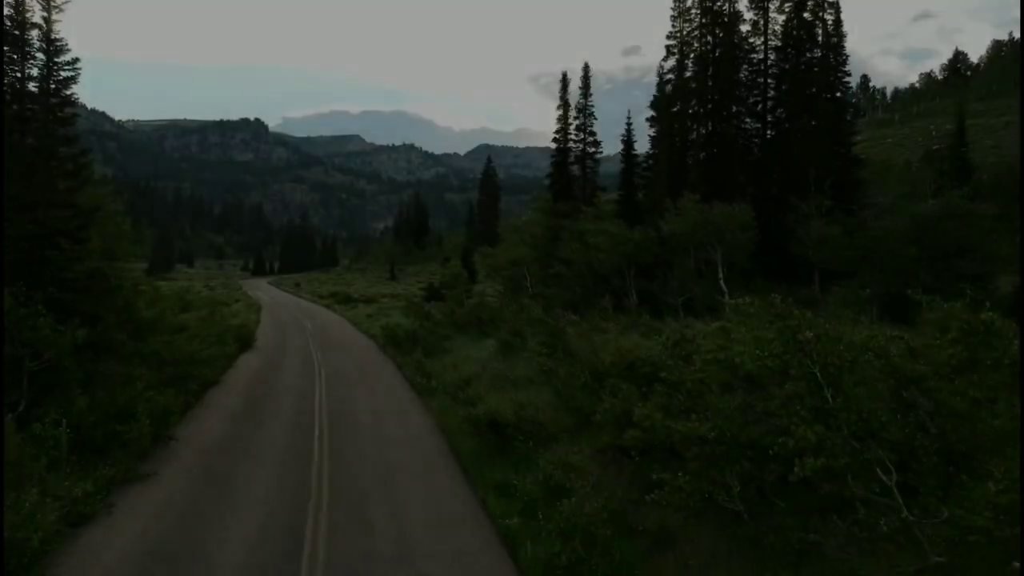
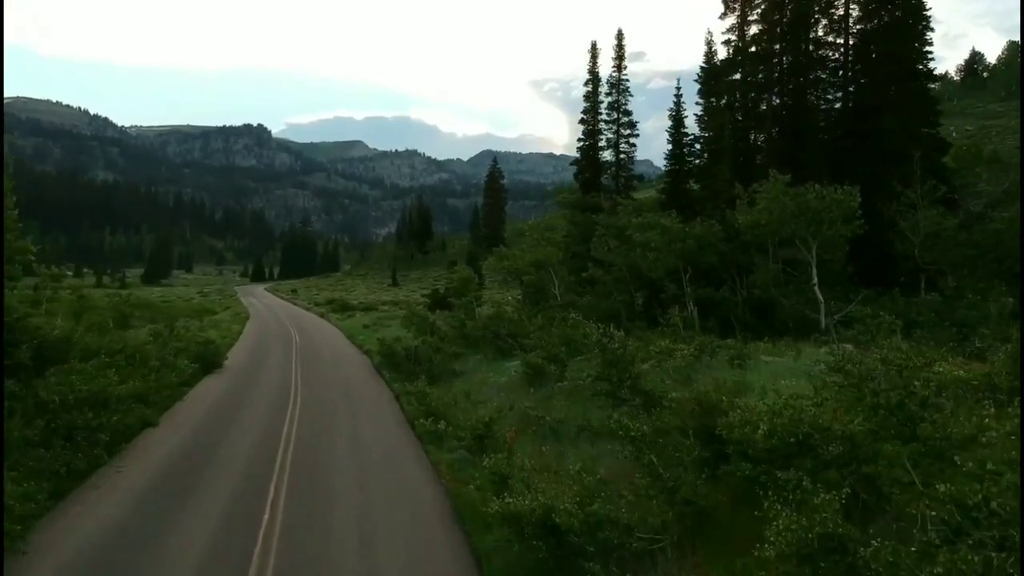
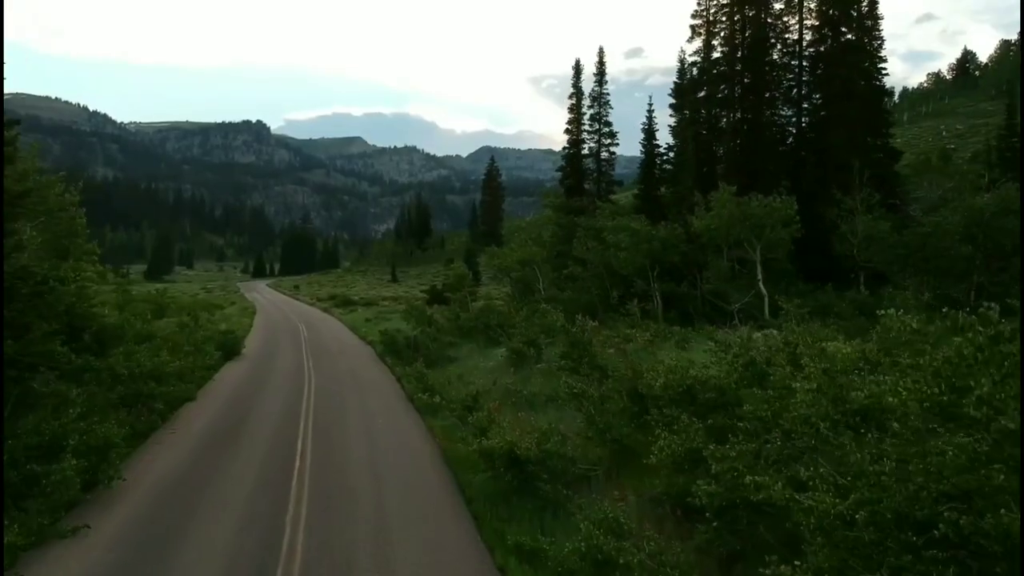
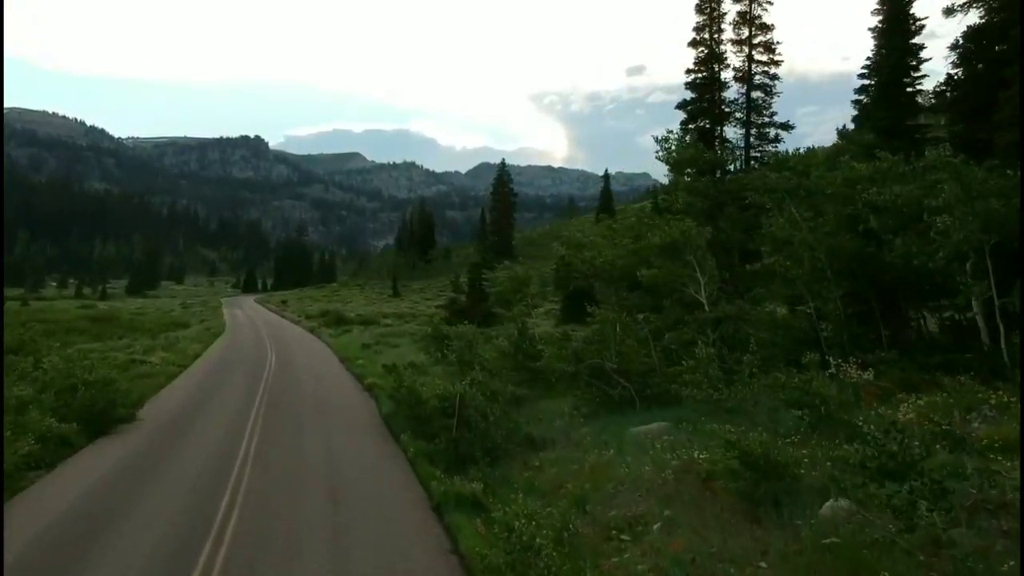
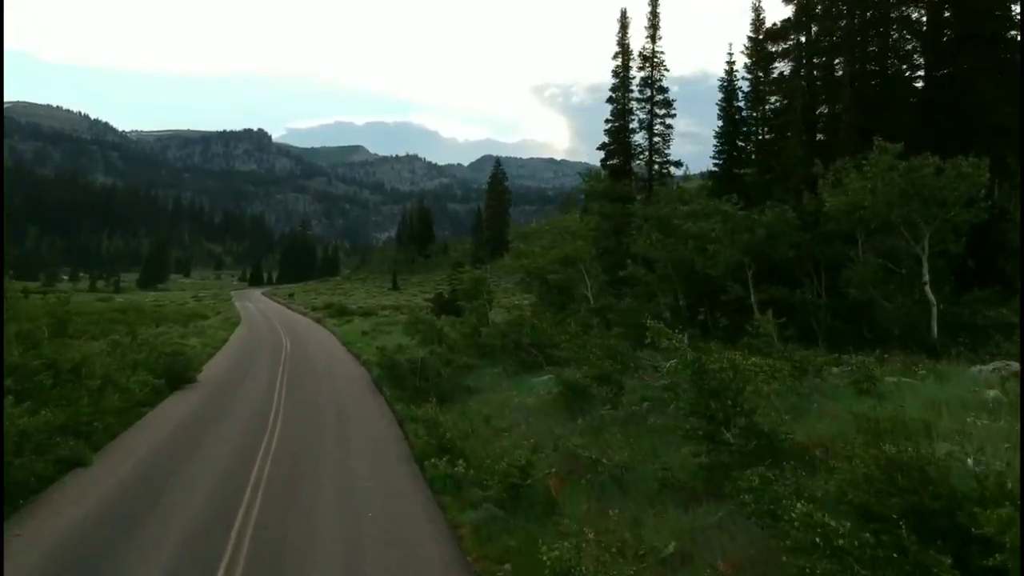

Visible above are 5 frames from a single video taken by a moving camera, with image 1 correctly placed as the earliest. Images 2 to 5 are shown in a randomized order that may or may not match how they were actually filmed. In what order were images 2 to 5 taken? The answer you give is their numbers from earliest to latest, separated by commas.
3, 2, 5, 4
